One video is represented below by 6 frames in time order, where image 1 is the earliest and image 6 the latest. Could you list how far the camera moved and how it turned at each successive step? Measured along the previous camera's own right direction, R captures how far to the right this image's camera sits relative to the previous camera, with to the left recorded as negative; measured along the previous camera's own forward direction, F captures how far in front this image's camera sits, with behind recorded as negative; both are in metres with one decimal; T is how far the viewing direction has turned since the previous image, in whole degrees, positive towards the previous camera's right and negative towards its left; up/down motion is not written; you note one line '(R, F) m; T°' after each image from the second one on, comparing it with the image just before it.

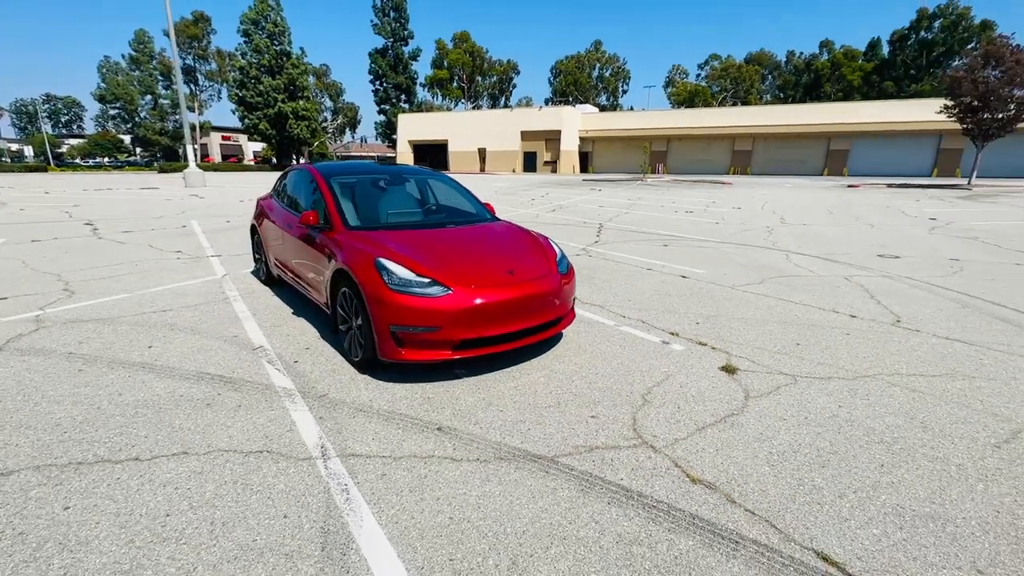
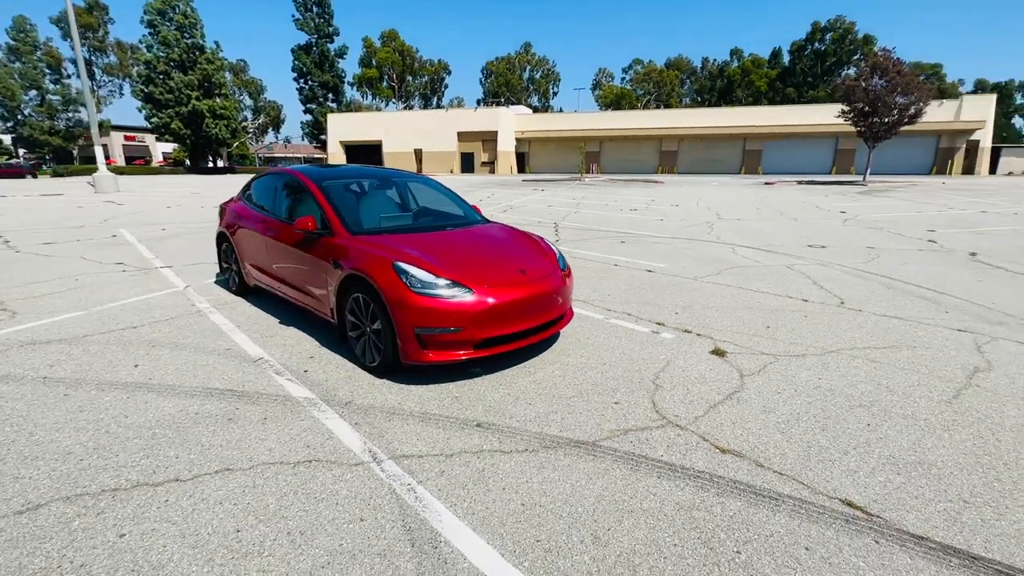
(-0.6, -0.1) m; +8°
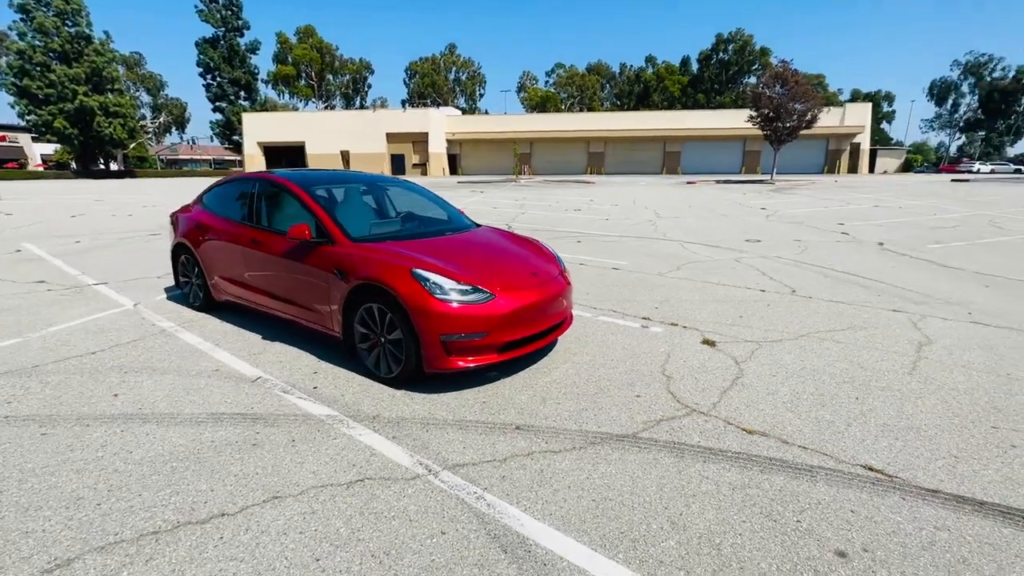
(-0.7, 0.0) m; +8°
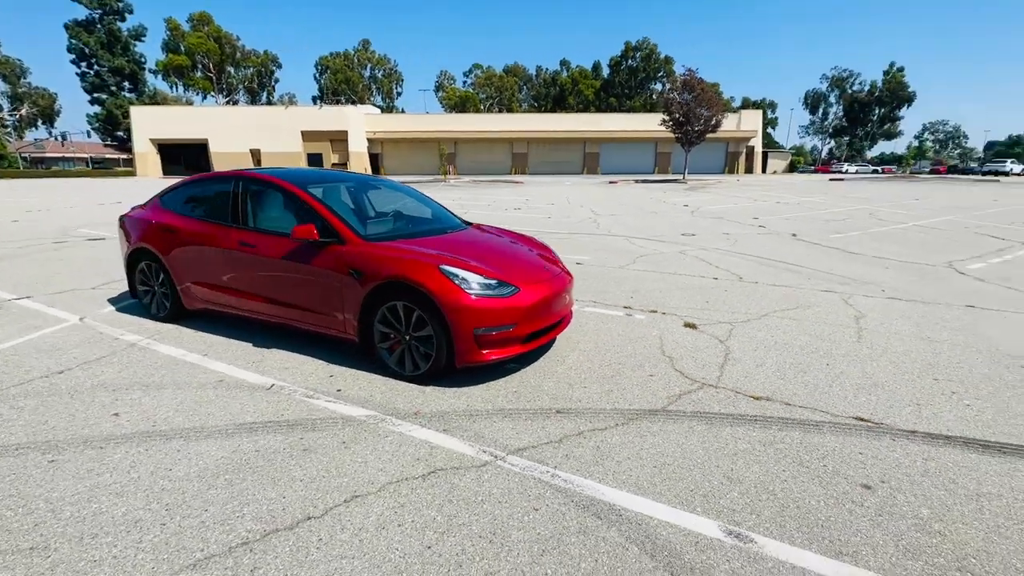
(-0.8, -0.1) m; +9°
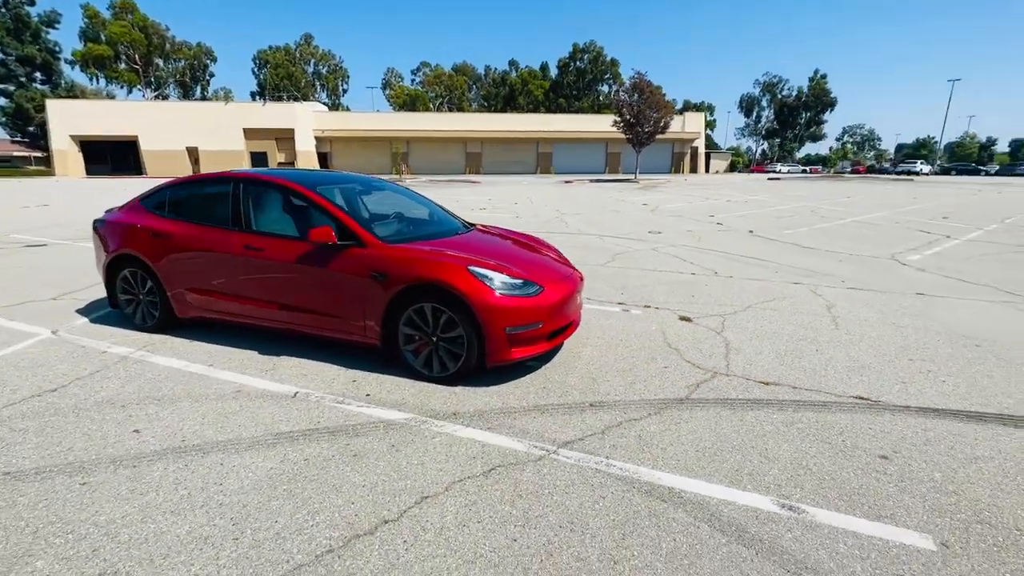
(-0.6, -0.1) m; +6°
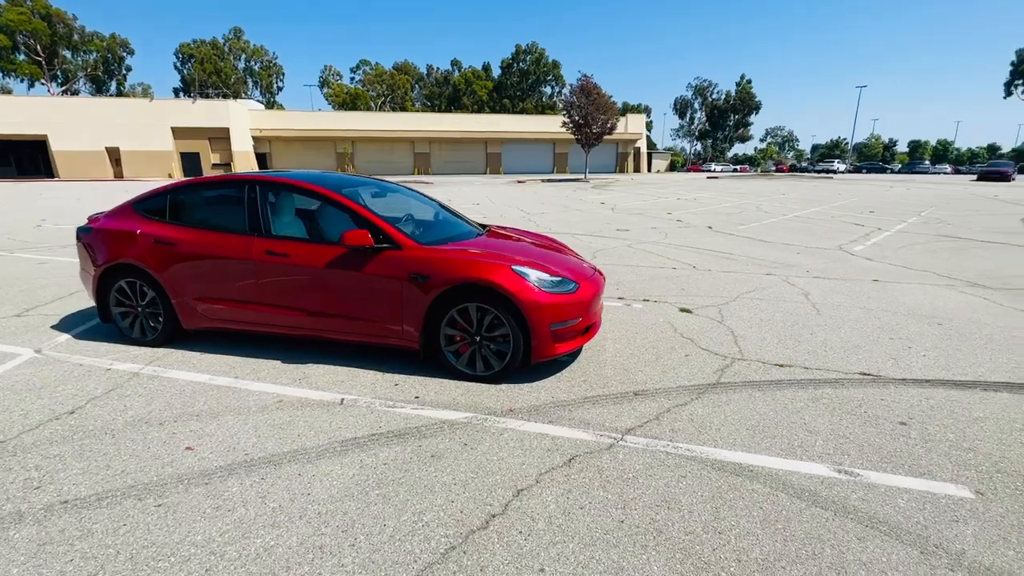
(-0.8, -0.1) m; +6°
